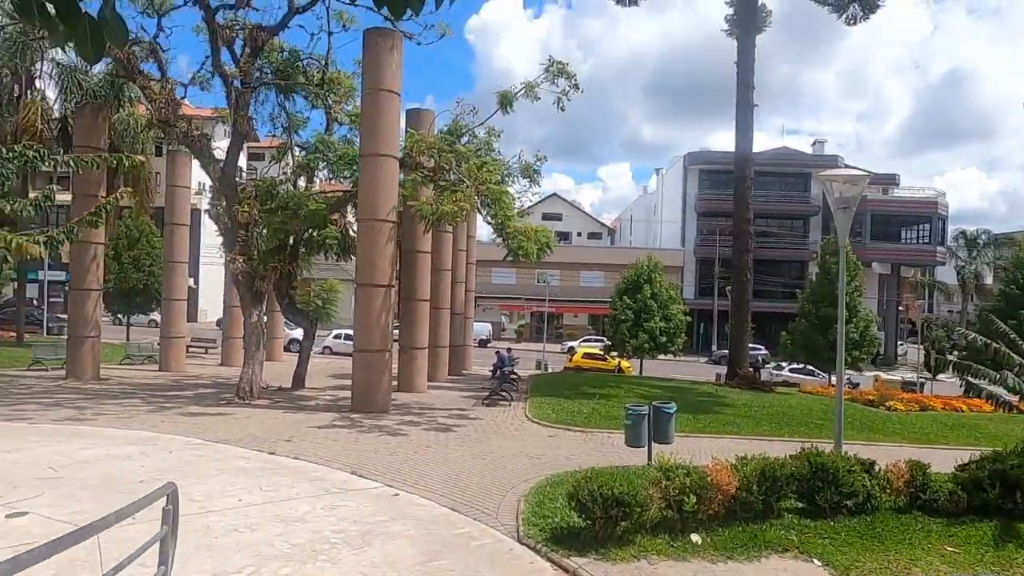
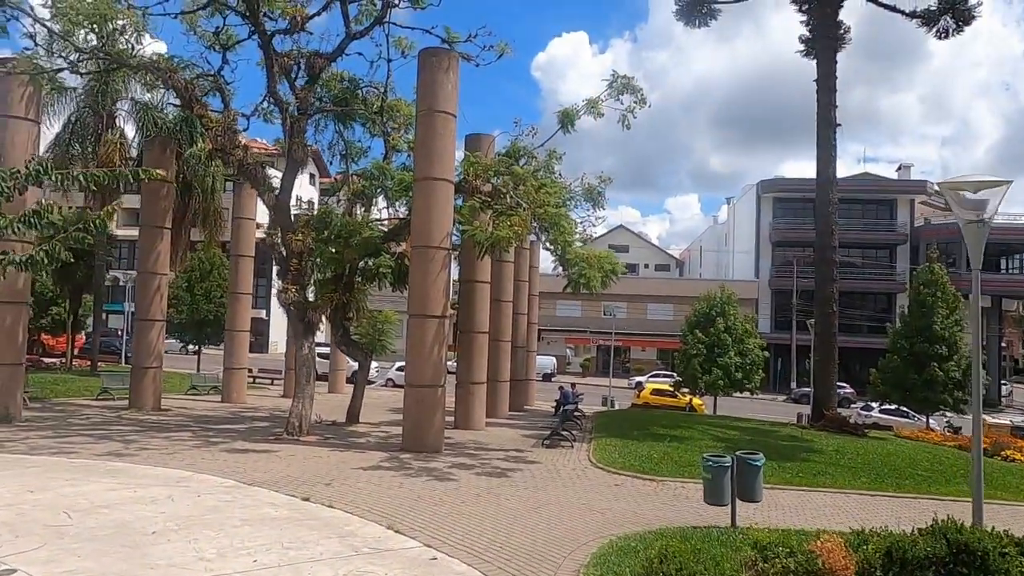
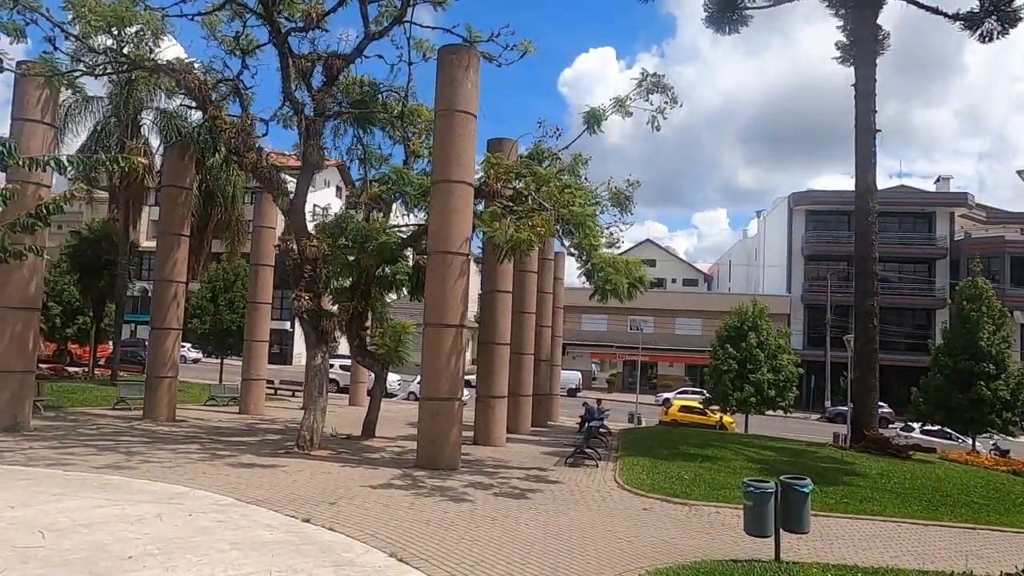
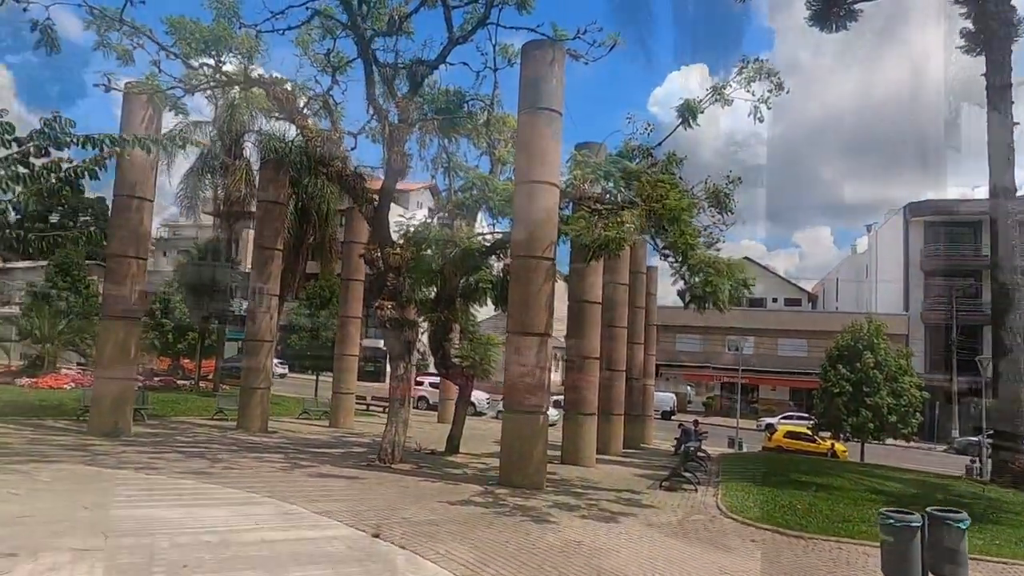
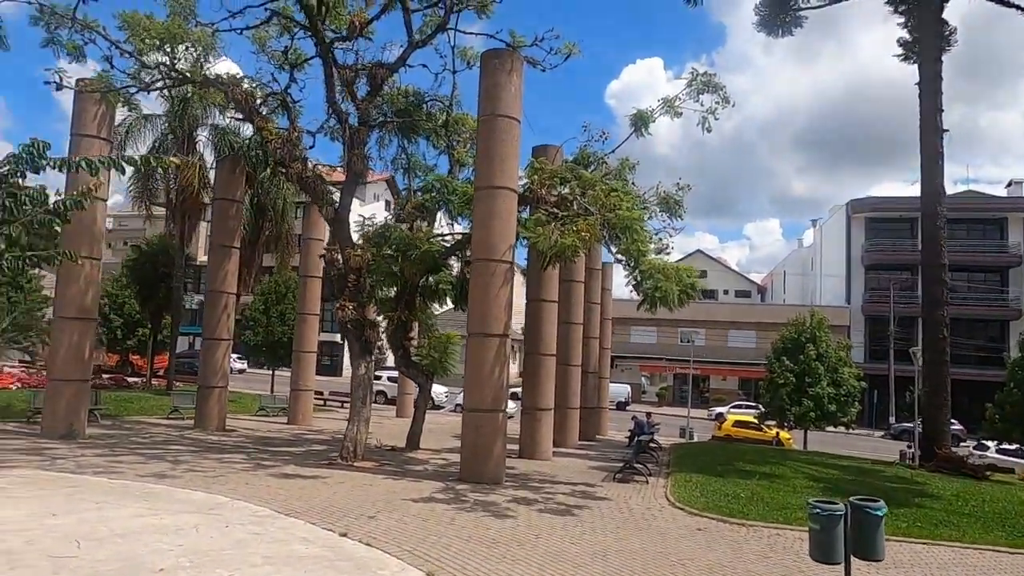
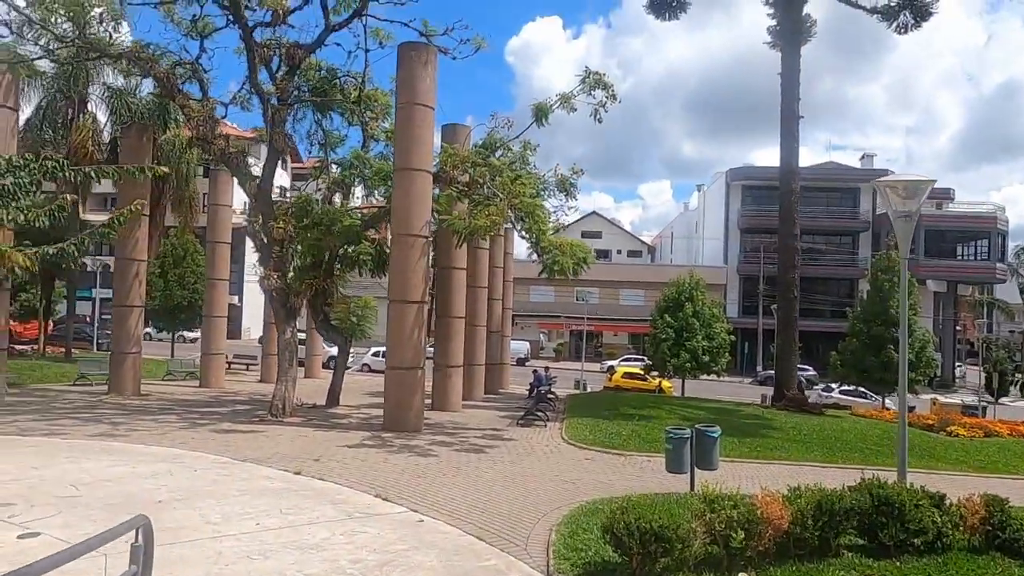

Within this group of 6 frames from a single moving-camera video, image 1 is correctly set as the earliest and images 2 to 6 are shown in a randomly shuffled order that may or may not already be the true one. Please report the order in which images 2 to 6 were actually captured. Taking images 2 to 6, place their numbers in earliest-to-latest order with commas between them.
6, 2, 3, 5, 4
